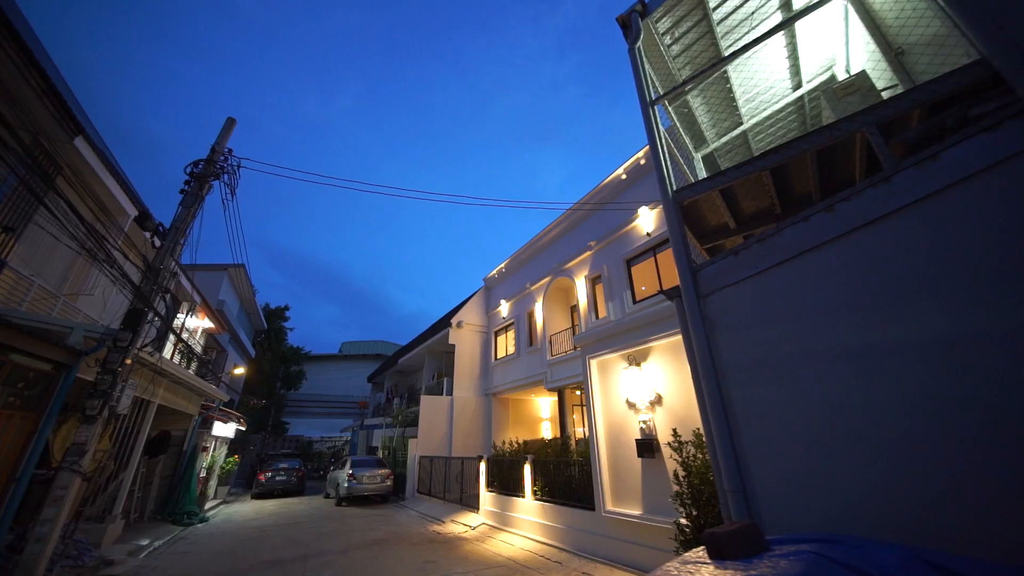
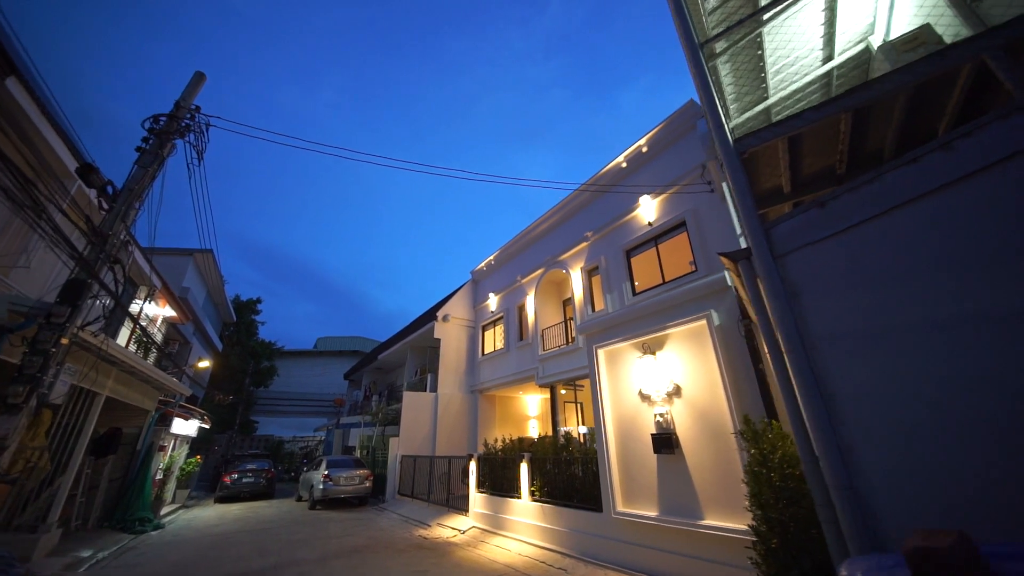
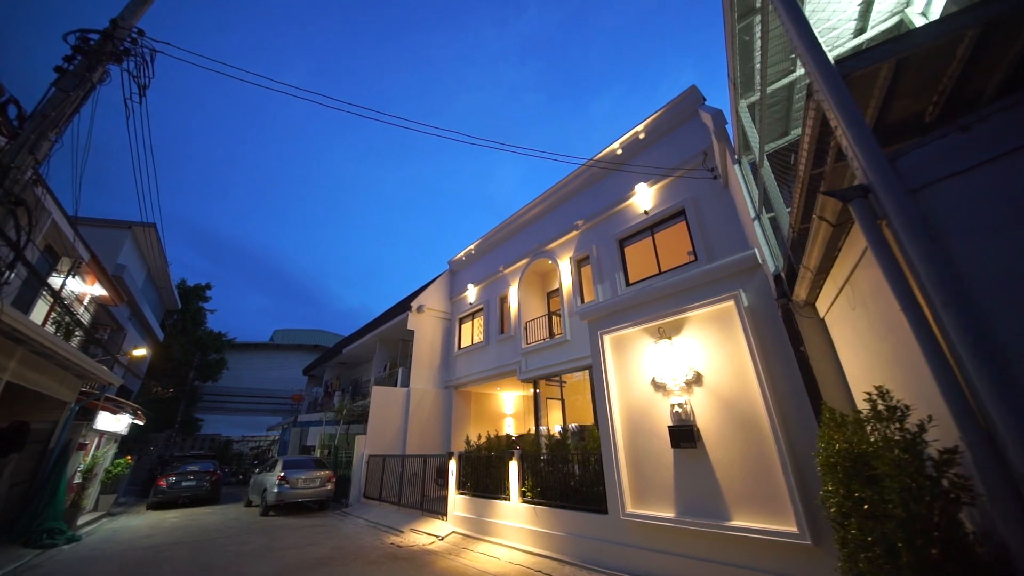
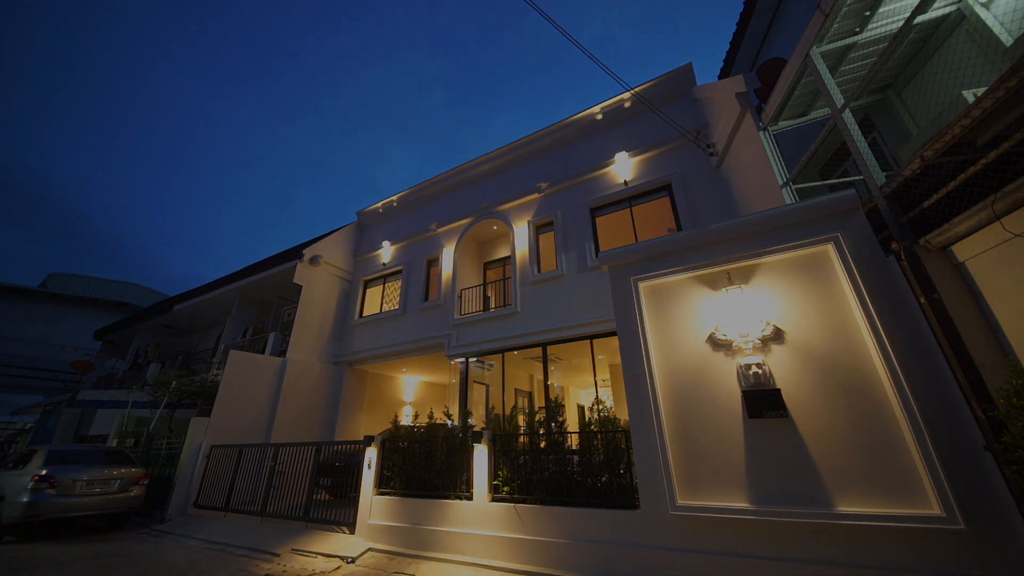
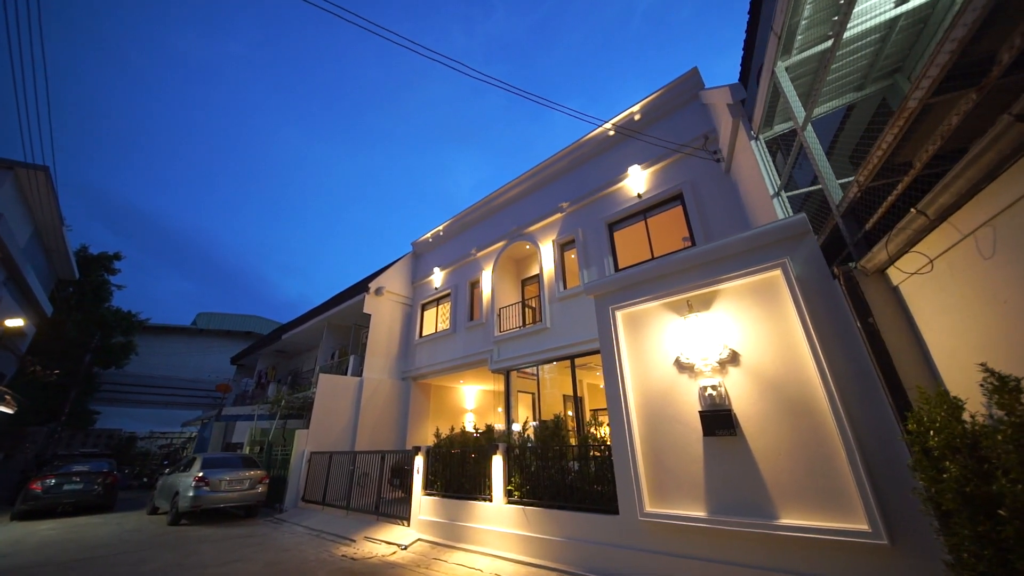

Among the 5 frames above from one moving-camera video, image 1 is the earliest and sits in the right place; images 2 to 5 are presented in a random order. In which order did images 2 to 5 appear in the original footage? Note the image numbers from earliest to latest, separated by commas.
2, 3, 5, 4
